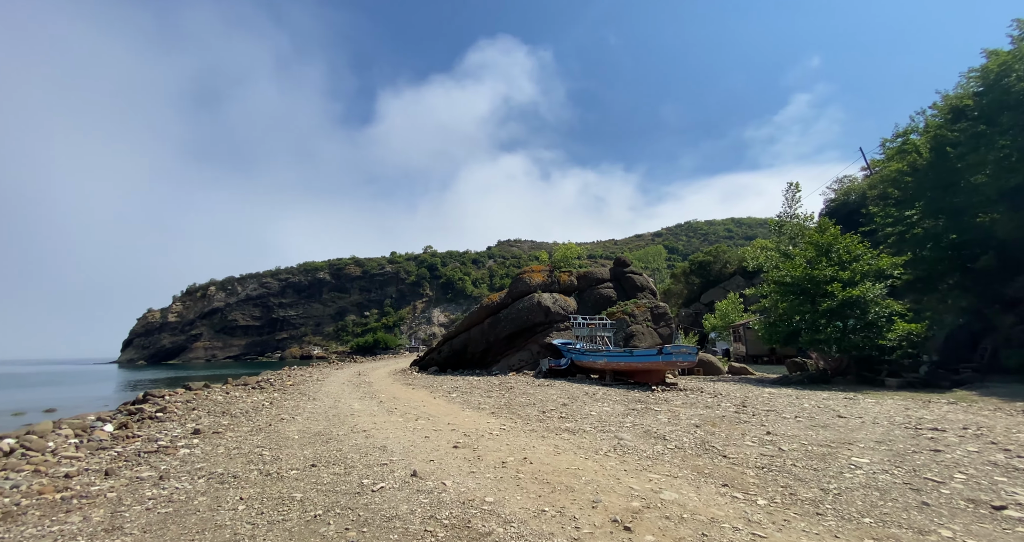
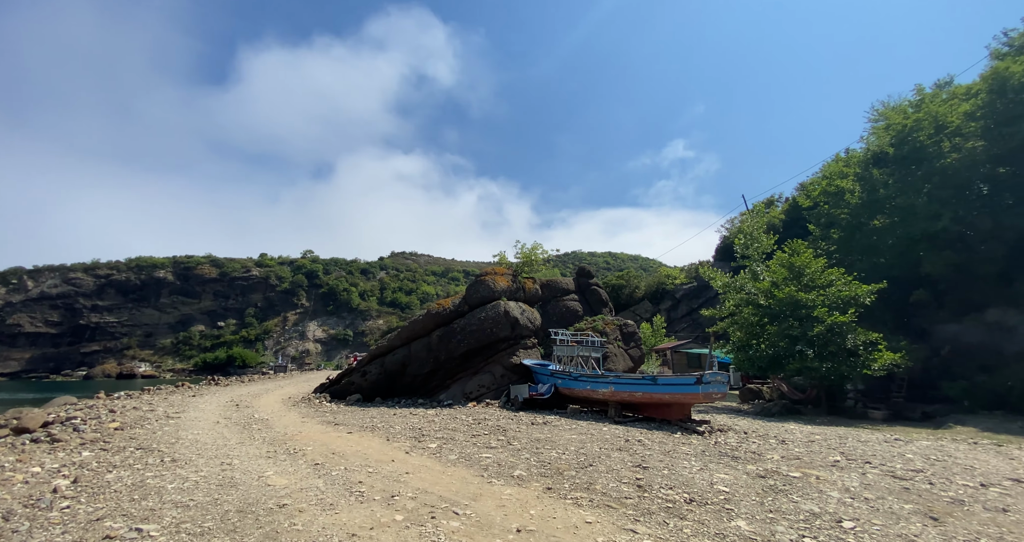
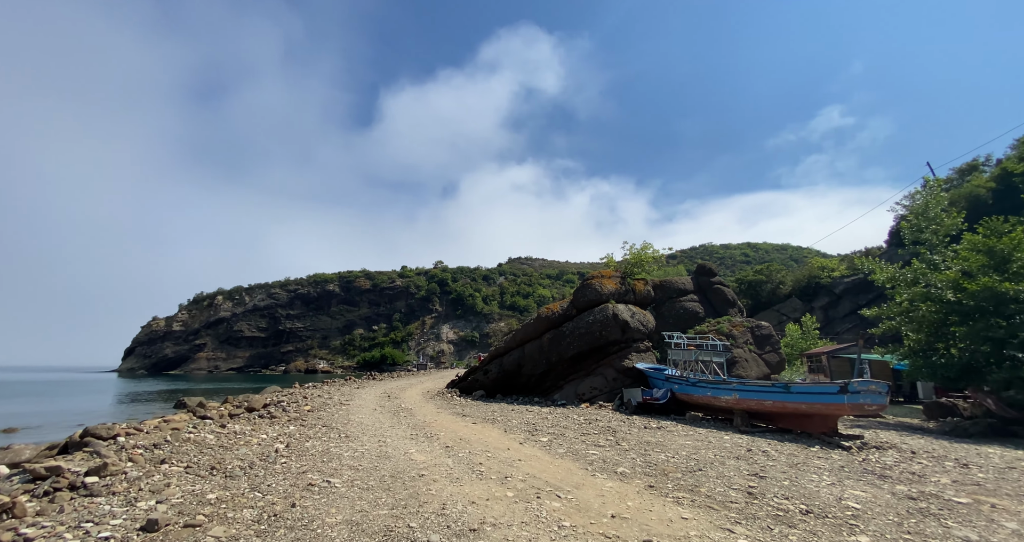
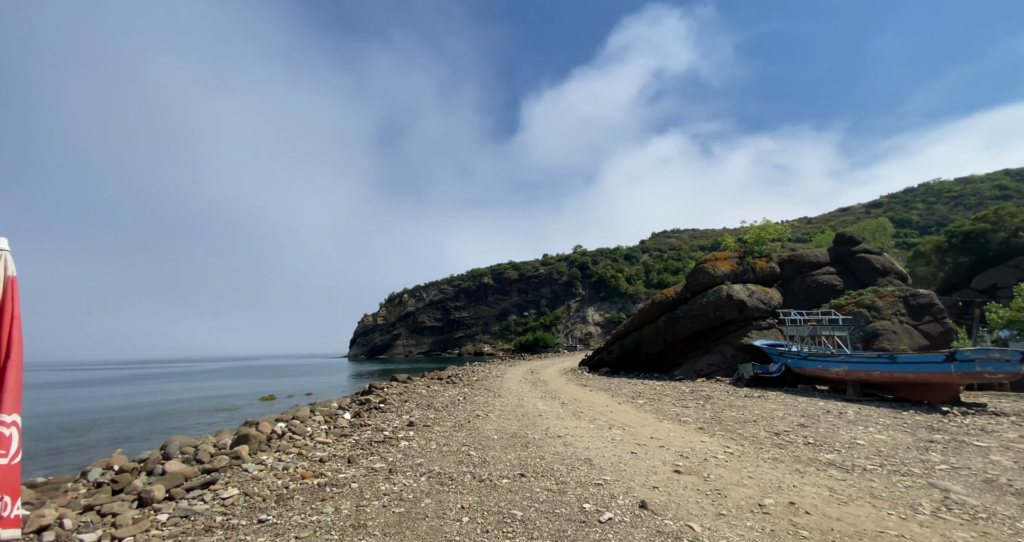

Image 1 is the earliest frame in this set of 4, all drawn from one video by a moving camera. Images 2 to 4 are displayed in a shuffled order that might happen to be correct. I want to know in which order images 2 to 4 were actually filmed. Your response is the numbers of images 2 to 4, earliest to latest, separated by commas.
4, 3, 2
